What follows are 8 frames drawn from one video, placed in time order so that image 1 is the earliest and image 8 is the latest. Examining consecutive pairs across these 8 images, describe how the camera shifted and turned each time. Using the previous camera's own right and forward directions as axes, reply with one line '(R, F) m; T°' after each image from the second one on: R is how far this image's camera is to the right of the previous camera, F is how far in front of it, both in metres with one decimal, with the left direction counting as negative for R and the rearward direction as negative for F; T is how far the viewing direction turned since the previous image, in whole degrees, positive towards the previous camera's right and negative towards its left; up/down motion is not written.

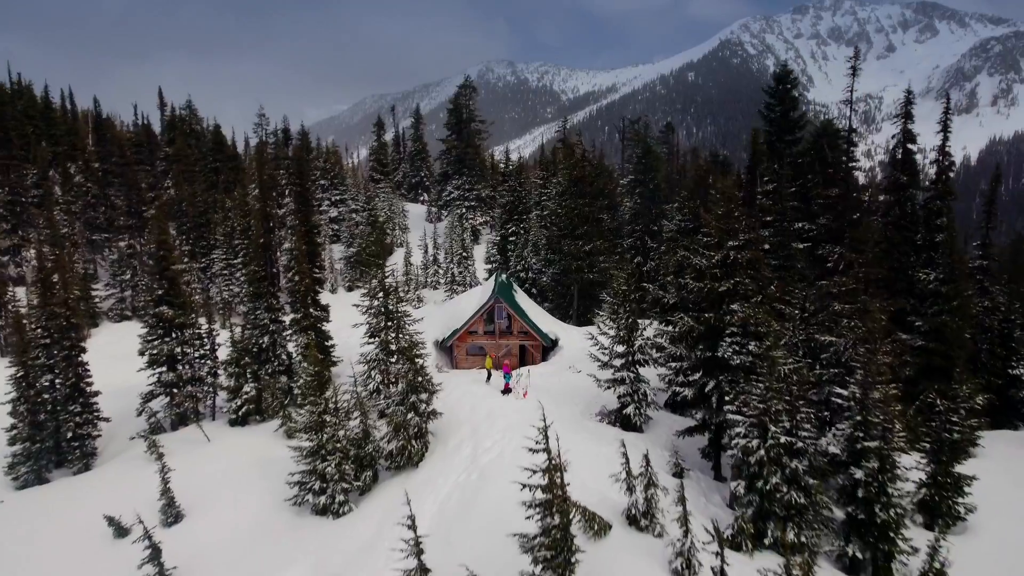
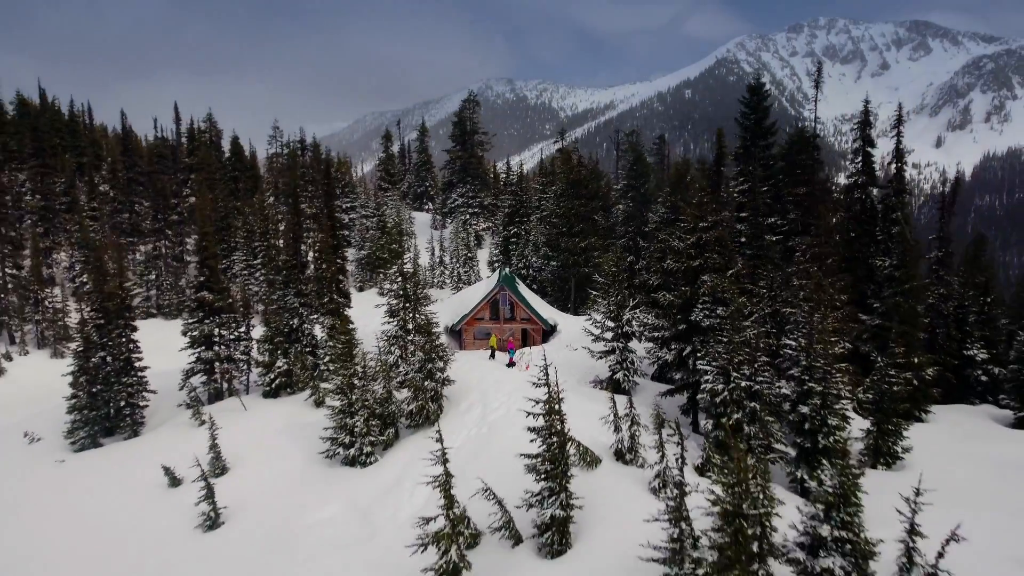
(-0.2, -2.6) m; 0°
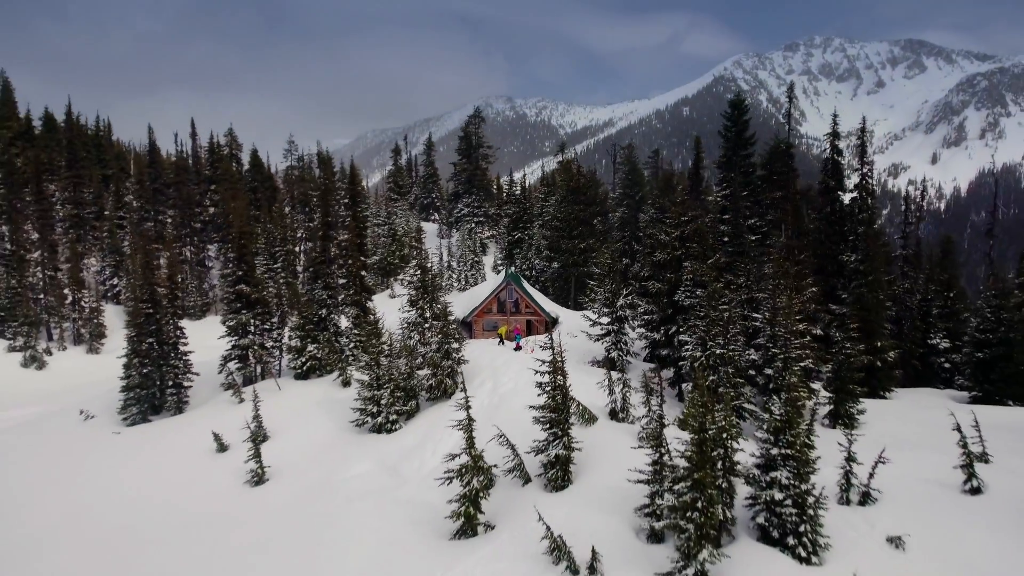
(-0.3, -2.8) m; 0°
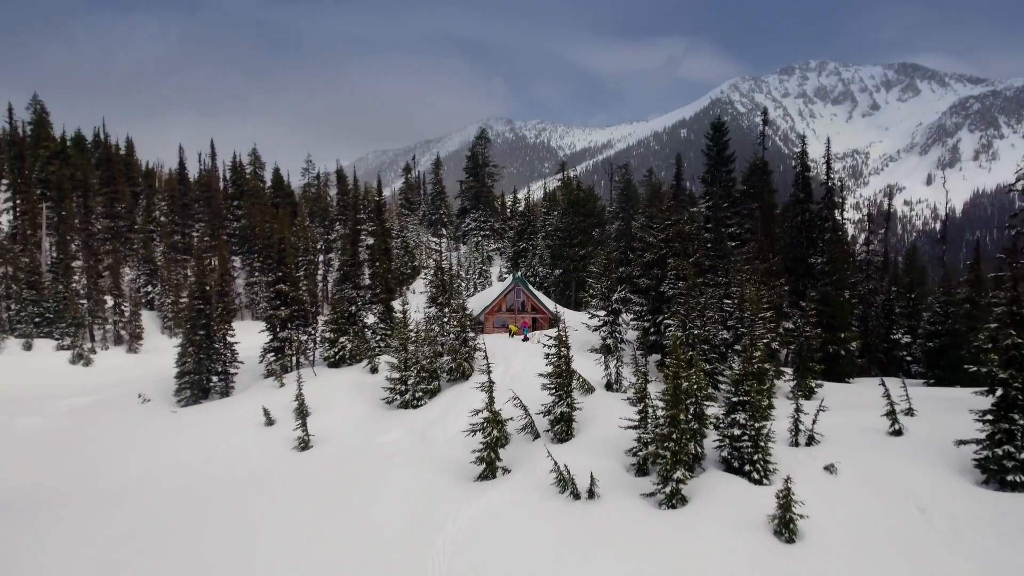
(-0.4, -3.5) m; 0°
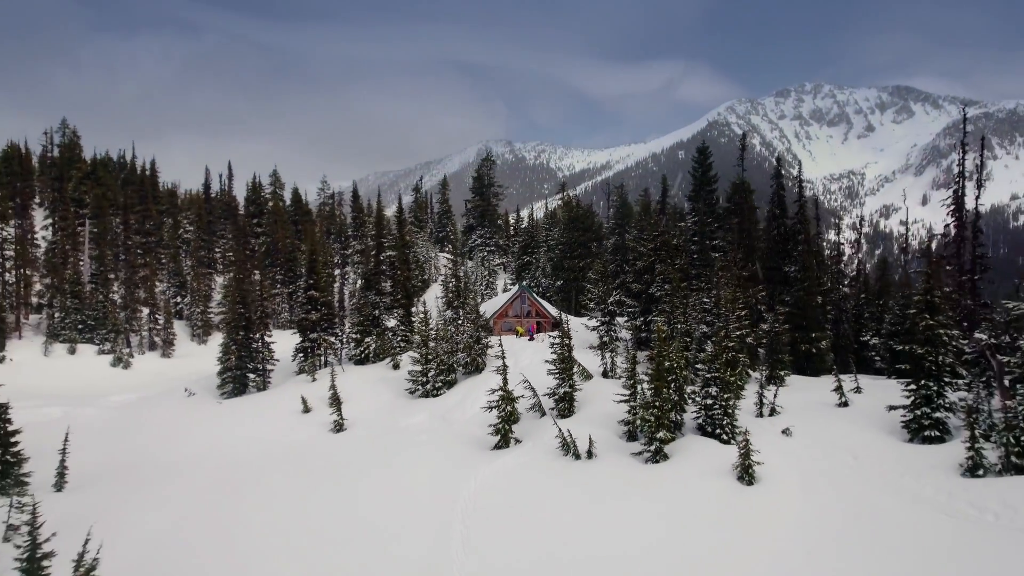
(-0.4, -3.6) m; 0°
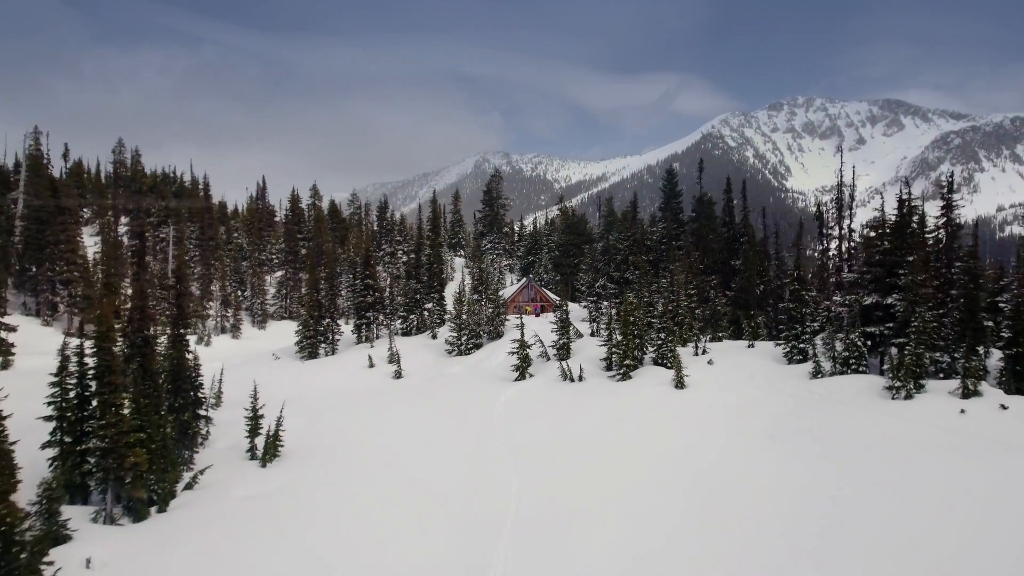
(-0.9, -10.1) m; 0°
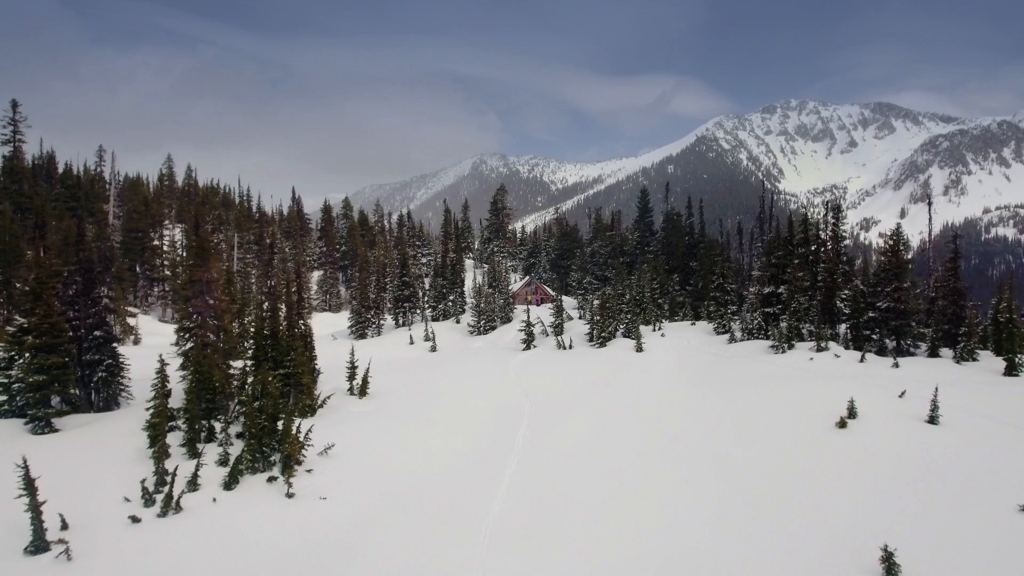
(-0.8, -12.0) m; 0°
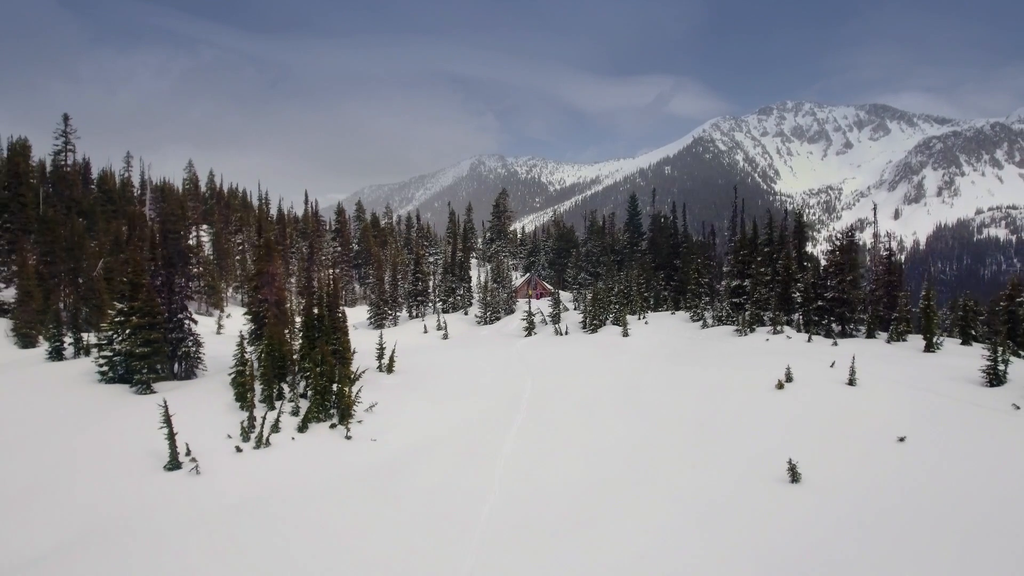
(-0.4, -6.4) m; 0°
